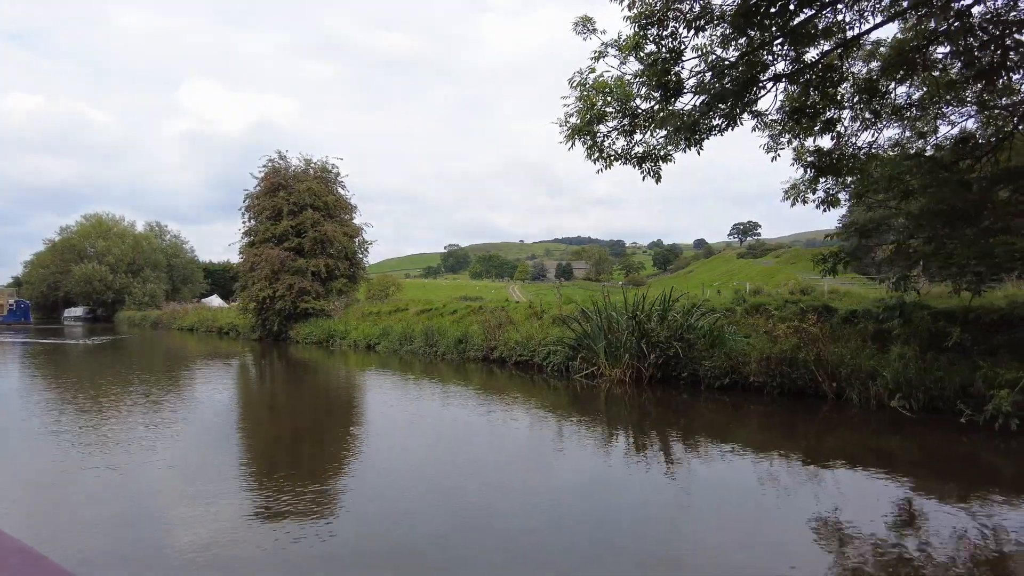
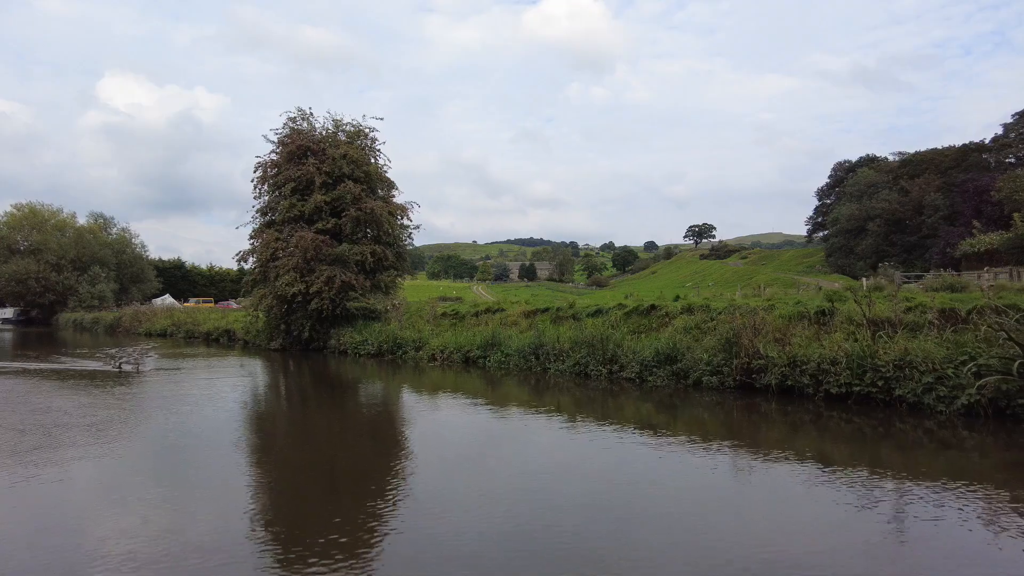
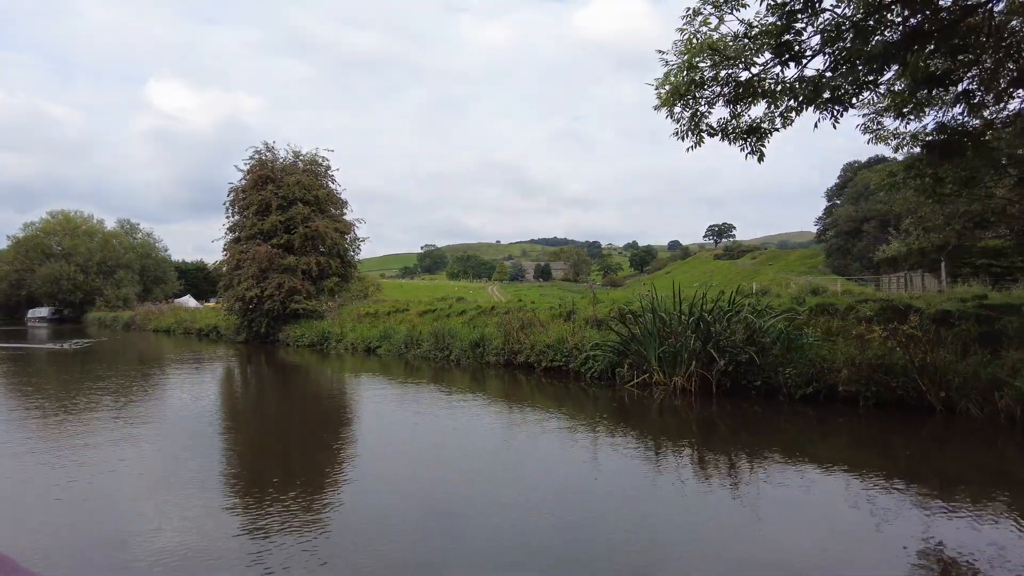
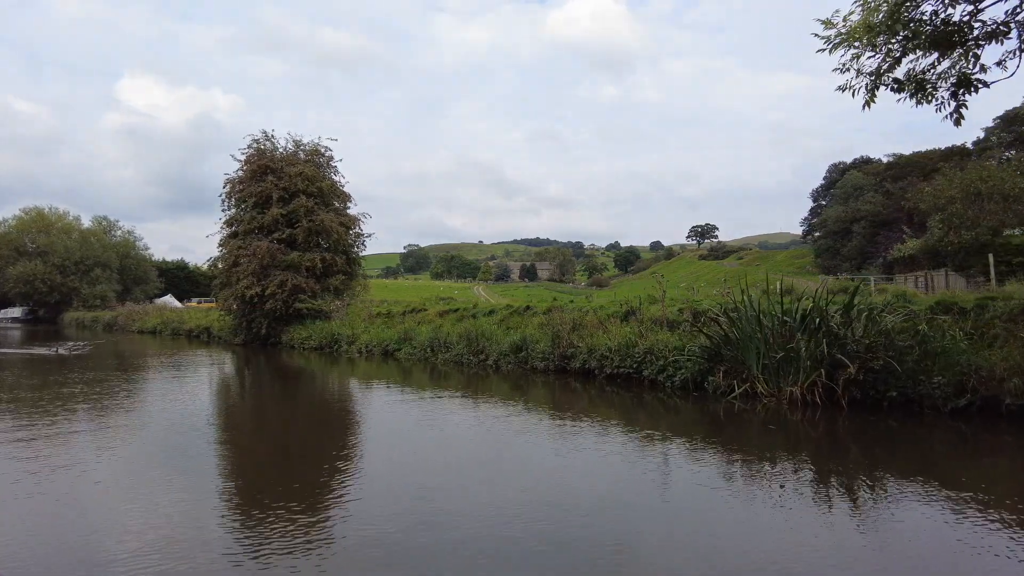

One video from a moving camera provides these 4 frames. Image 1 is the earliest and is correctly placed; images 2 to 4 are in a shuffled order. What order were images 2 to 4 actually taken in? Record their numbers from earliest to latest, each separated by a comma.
3, 4, 2
